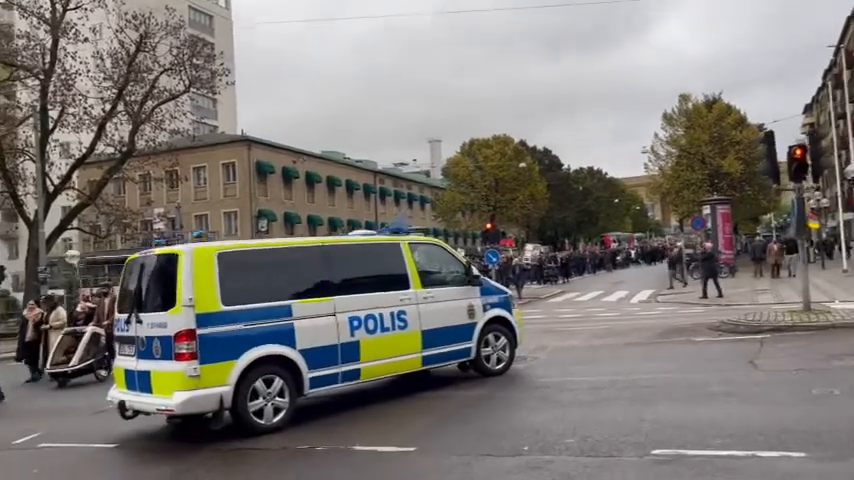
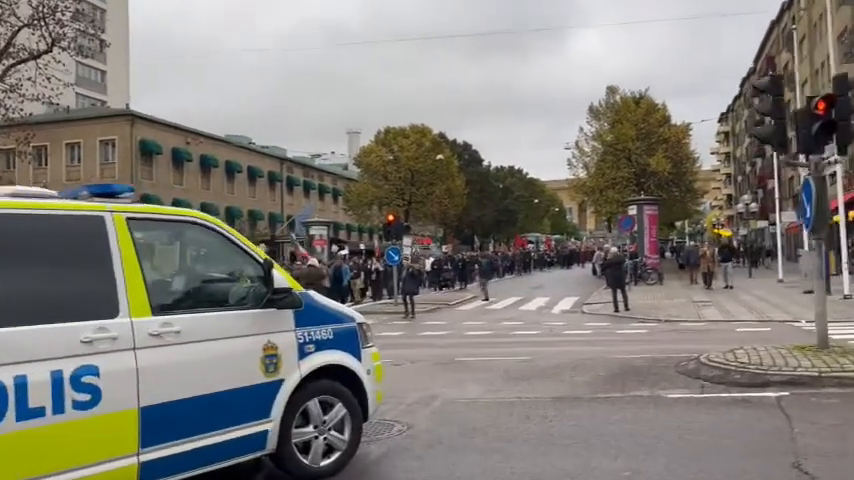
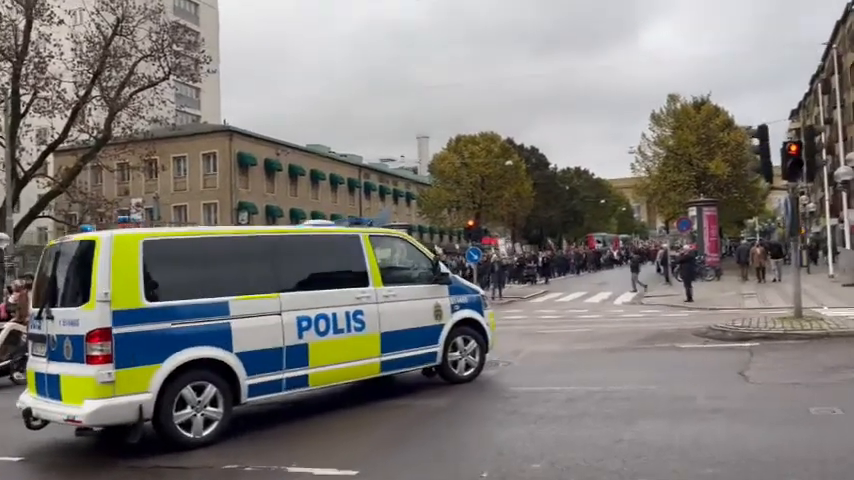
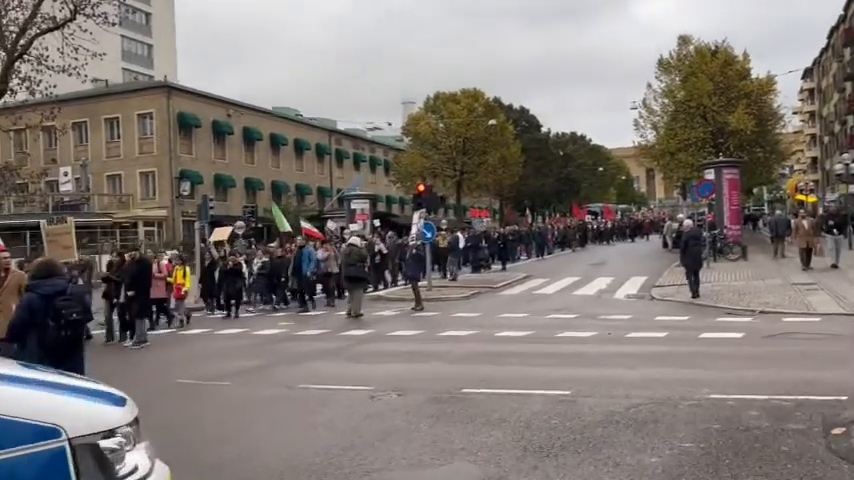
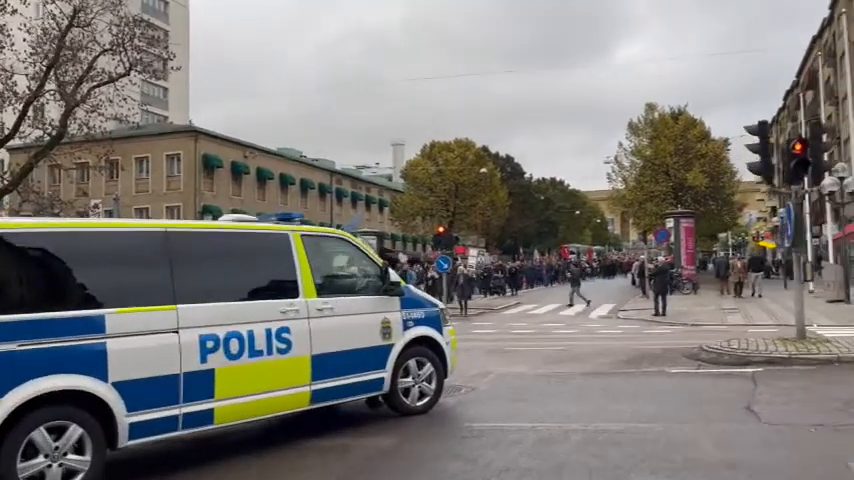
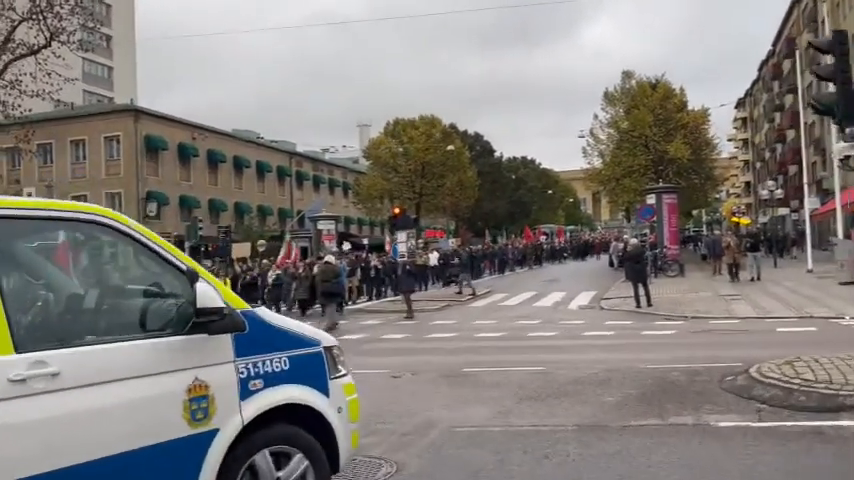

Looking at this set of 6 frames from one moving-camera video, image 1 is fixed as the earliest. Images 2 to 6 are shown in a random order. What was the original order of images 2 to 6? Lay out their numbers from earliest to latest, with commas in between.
3, 5, 2, 6, 4
